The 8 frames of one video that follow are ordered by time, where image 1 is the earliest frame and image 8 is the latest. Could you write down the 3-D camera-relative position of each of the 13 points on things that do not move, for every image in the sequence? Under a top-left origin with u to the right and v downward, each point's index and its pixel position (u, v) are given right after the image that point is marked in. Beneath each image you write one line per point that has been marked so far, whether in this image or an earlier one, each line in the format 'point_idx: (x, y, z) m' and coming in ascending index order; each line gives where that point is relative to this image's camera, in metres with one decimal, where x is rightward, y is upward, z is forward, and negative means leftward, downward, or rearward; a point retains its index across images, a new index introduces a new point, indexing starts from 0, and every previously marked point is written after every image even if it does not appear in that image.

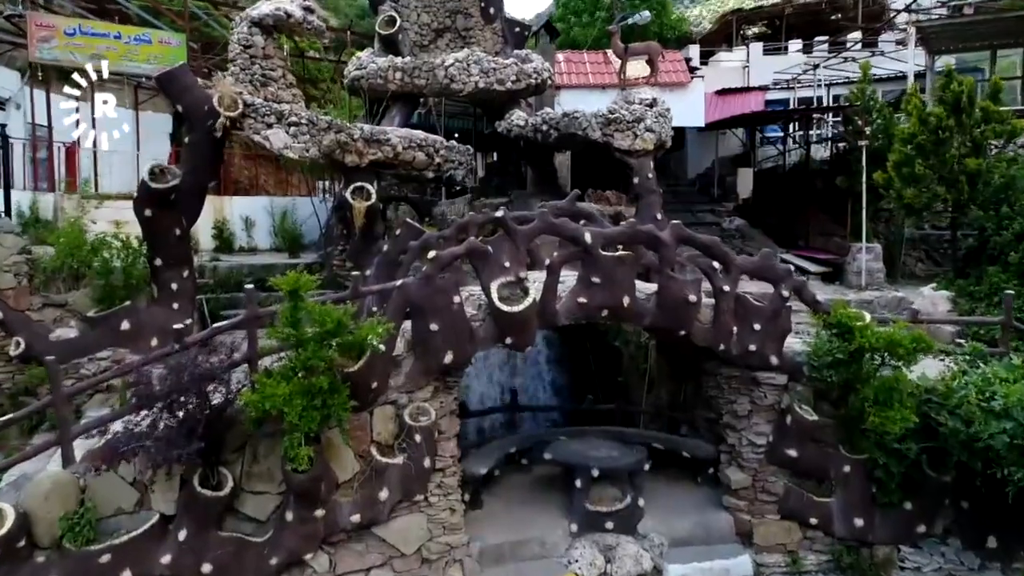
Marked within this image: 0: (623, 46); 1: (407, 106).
0: (+1.2, +2.6, +9.6) m
1: (-1.2, +2.1, +9.9) m
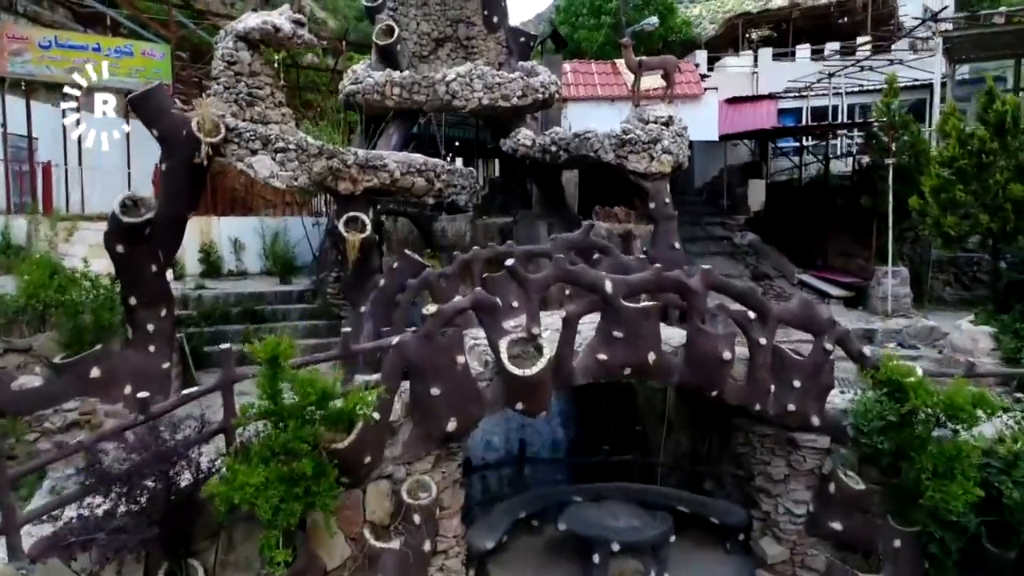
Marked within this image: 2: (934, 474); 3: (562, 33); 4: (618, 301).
0: (+1.3, +2.3, +9.0) m
1: (-1.1, +1.7, +9.3) m
2: (+2.3, -1.0, +4.9) m
3: (+1.1, +5.8, +19.8) m
4: (+0.6, -0.1, +4.9) m
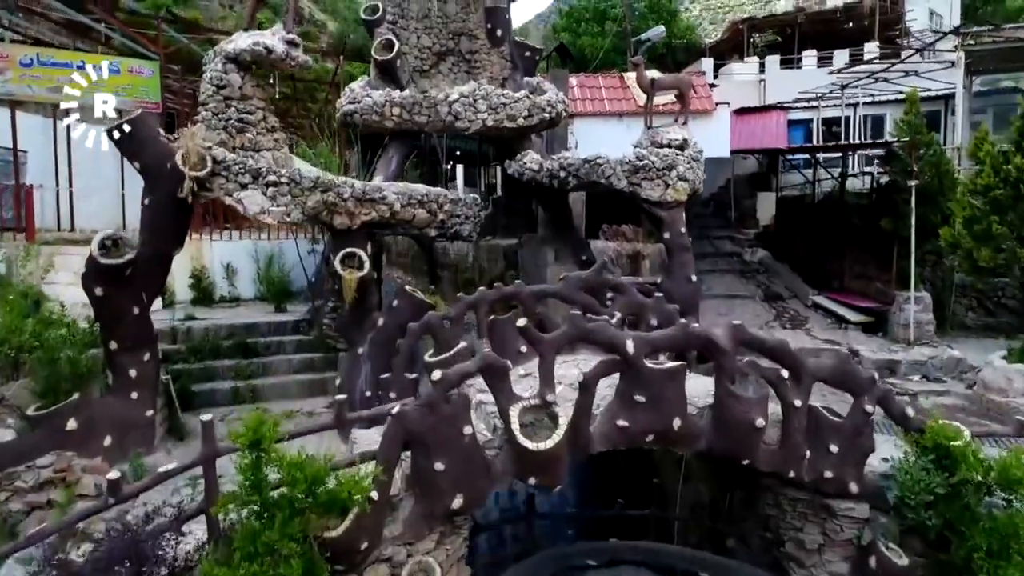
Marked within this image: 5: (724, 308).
0: (+1.3, +2.0, +8.5) m
1: (-1.1, +1.4, +8.9) m
2: (+2.4, -1.3, +4.4) m
3: (+1.1, +5.5, +19.3) m
4: (+0.7, -0.4, +4.5) m
5: (+2.9, -0.3, +12.0) m
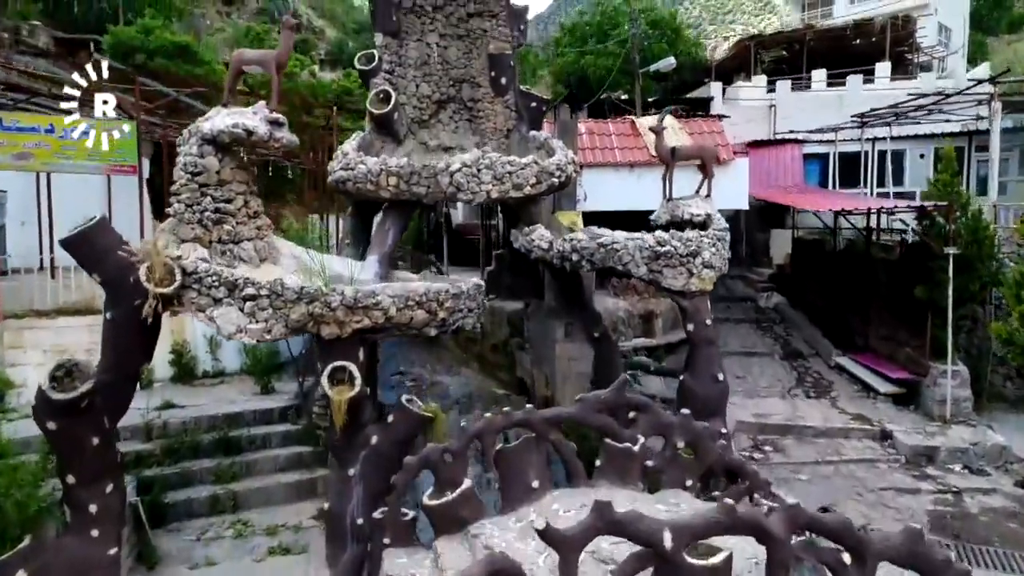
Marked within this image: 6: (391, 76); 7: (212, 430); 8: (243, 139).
0: (+1.4, +1.3, +7.8) m
1: (-1.0, +0.7, +8.1) m
2: (+2.5, -2.1, +3.7) m
3: (+1.2, +4.7, +18.6) m
4: (+0.7, -1.2, +3.8) m
5: (+3.0, -1.1, +11.3) m
6: (-1.4, +2.4, +10.1) m
7: (-2.6, -1.2, +7.7) m
8: (-1.9, +1.0, +6.2) m
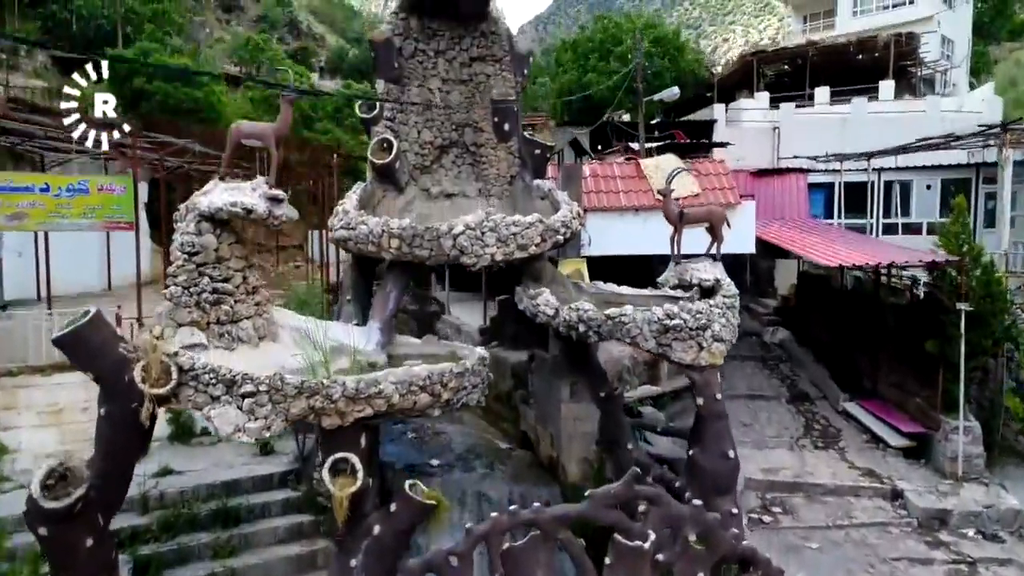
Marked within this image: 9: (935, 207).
0: (+1.4, +0.7, +7.6) m
1: (-1.0, +0.1, +8.0) m
2: (+2.5, -2.7, +3.5) m
3: (+1.2, +4.1, +18.4) m
4: (+0.8, -1.7, +3.6) m
5: (+3.0, -1.6, +11.1) m
6: (-1.4, +1.9, +10.0) m
7: (-2.6, -1.8, +7.5) m
8: (-1.8, +0.5, +6.0) m
9: (+7.5, +1.4, +15.5) m
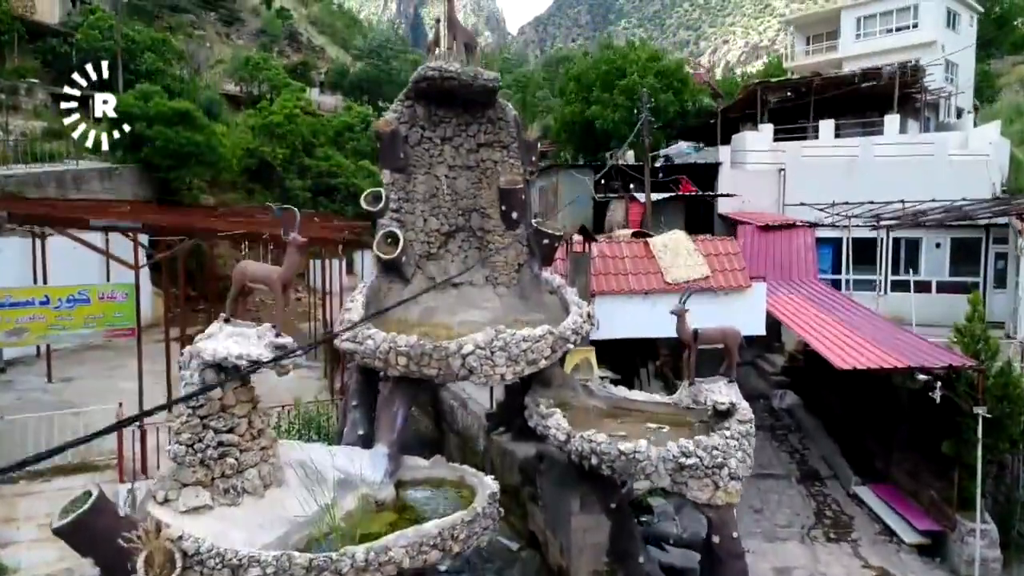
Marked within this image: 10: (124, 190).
0: (+1.5, -0.3, +7.5) m
1: (-0.9, -0.9, +7.8) m
2: (+2.6, -3.7, +3.4) m
3: (+1.3, +3.1, +18.3) m
4: (+0.9, -2.8, +3.4) m
5: (+3.1, -2.6, +10.9) m
6: (-1.3, +0.8, +9.8) m
7: (-2.5, -2.8, +7.3) m
8: (-1.8, -0.5, +5.8) m
9: (+7.5, +0.4, +15.3) m
10: (-8.6, +2.2, +19.5) m
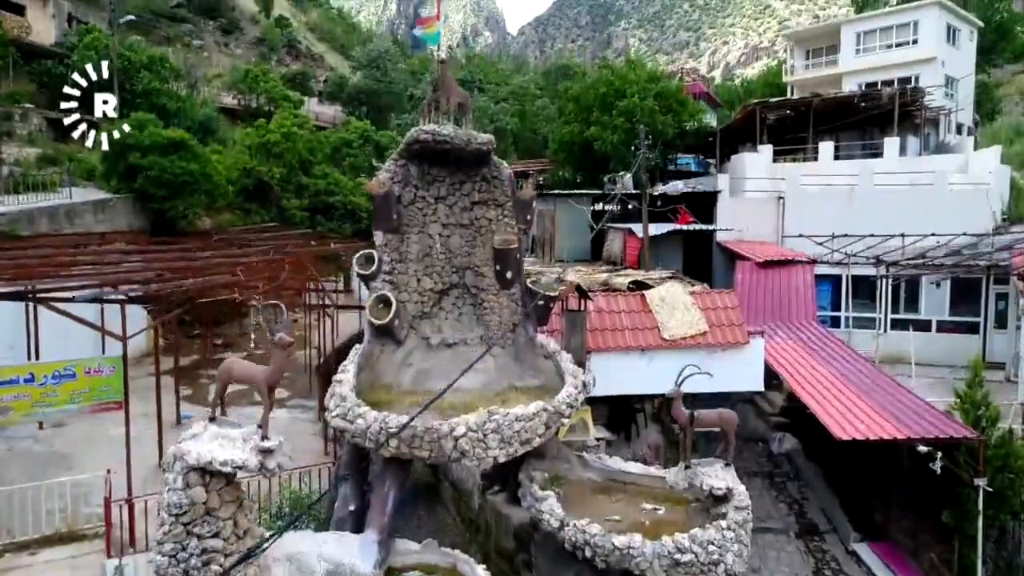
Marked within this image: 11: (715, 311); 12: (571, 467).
0: (+1.5, -1.0, +7.3) m
1: (-0.9, -1.6, +7.7) m
2: (+2.5, -4.4, +3.2) m
3: (+1.3, +2.4, +18.1) m
4: (+0.8, -3.4, +3.3) m
5: (+3.0, -3.3, +10.8) m
6: (-1.3, +0.2, +9.7) m
7: (-2.6, -3.5, +7.2) m
8: (-1.8, -1.2, +5.7) m
9: (+7.5, -0.3, +15.2) m
10: (-8.7, +1.5, +19.4) m
11: (+2.5, -0.3, +10.9) m
12: (+0.6, -1.7, +8.4) m
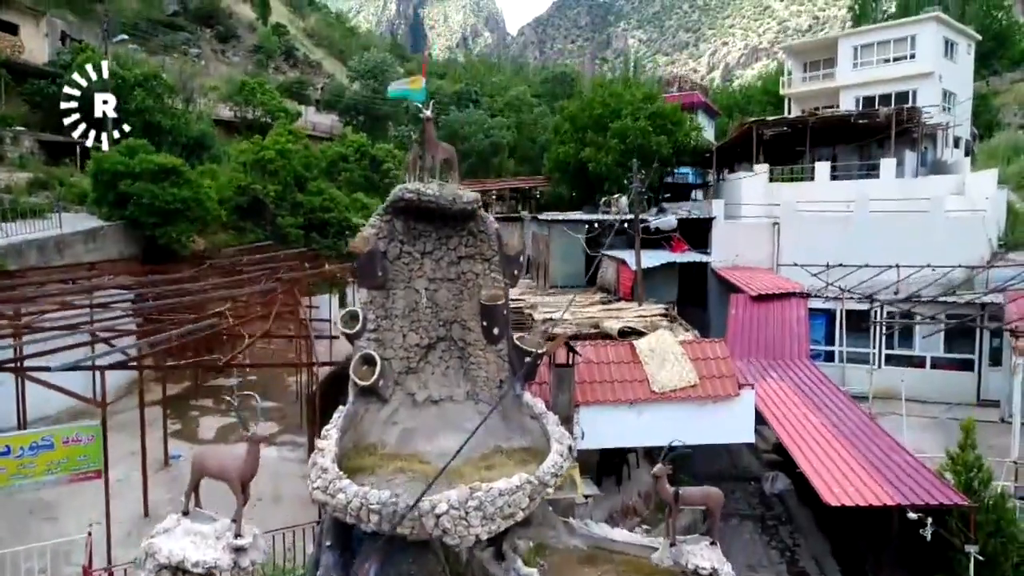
0: (+1.3, -1.6, +7.2) m
1: (-1.1, -2.2, +7.6) m
2: (+2.4, -5.0, +3.1) m
3: (+1.1, +1.8, +18.0) m
4: (+0.6, -4.1, +3.2) m
5: (+2.9, -3.9, +10.7) m
6: (-1.5, -0.4, +9.5) m
7: (-2.7, -4.1, +7.1) m
8: (-2.0, -1.8, +5.6) m
9: (+7.3, -0.9, +15.1) m
10: (-8.8, +0.9, +19.3) m
11: (+2.4, -0.9, +10.8) m
12: (+0.4, -2.3, +8.3) m
